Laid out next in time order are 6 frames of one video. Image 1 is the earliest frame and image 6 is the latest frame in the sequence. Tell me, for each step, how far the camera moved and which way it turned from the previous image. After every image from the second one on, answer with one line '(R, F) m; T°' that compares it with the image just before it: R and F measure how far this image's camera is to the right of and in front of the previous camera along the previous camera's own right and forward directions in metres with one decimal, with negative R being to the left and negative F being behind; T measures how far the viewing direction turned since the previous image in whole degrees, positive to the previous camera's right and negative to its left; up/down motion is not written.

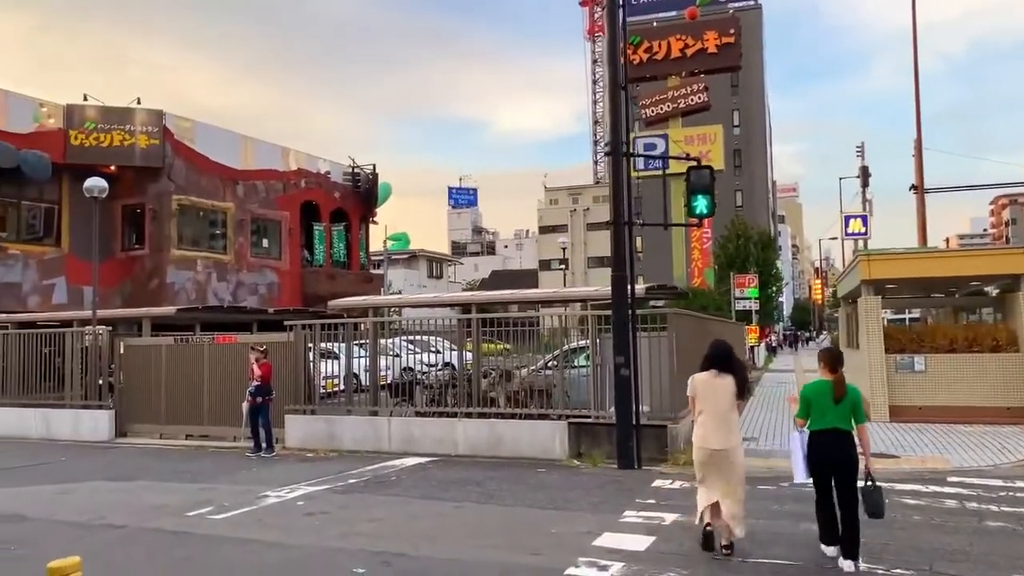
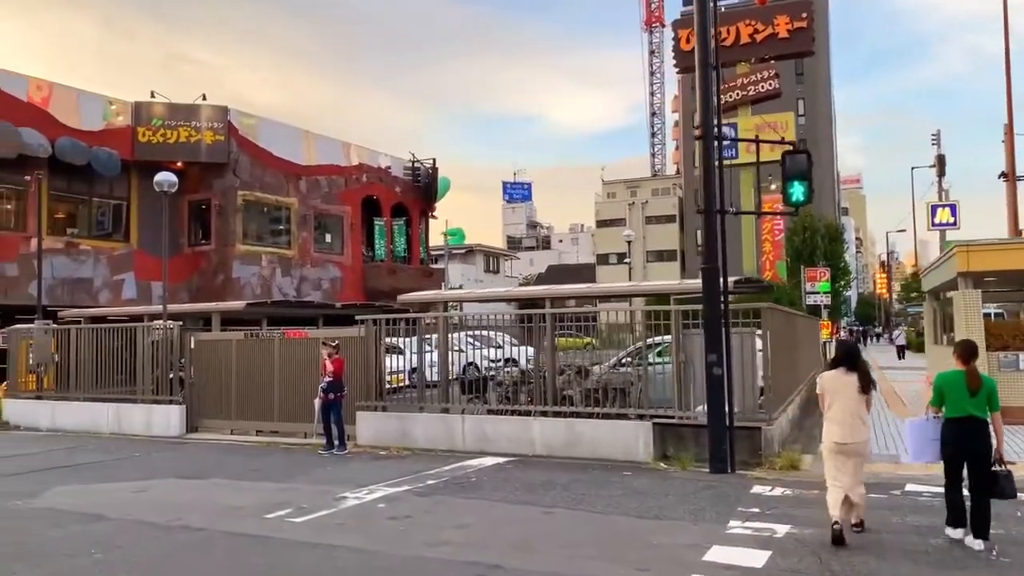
(-0.4, +0.5) m; -4°
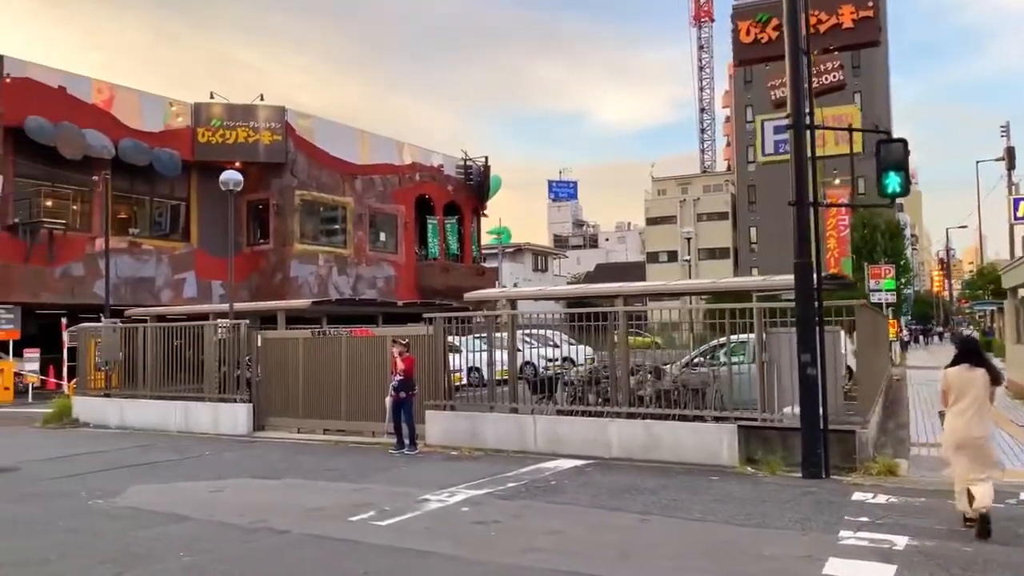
(-0.4, +0.3) m; -3°
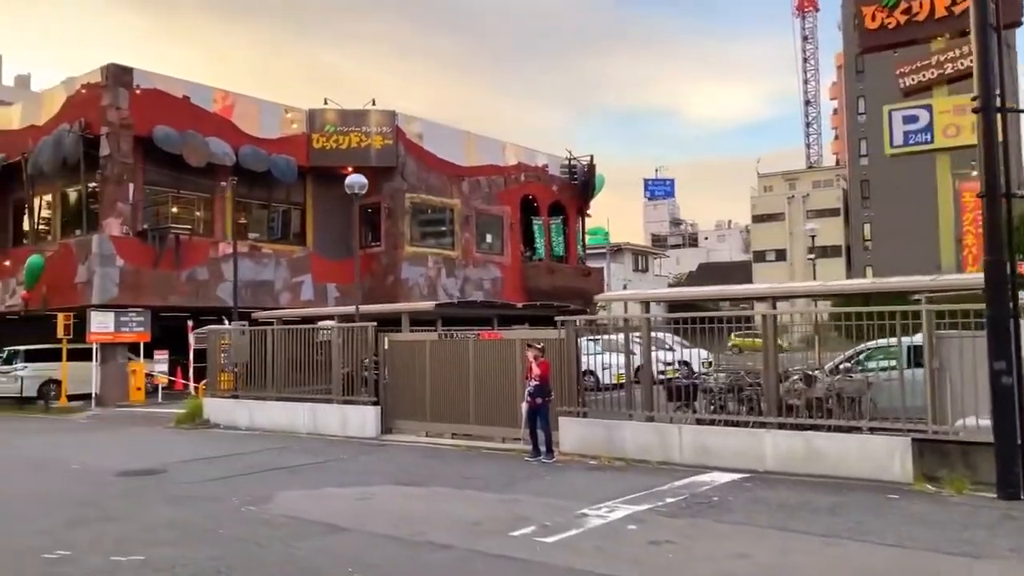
(-0.7, +0.4) m; -6°
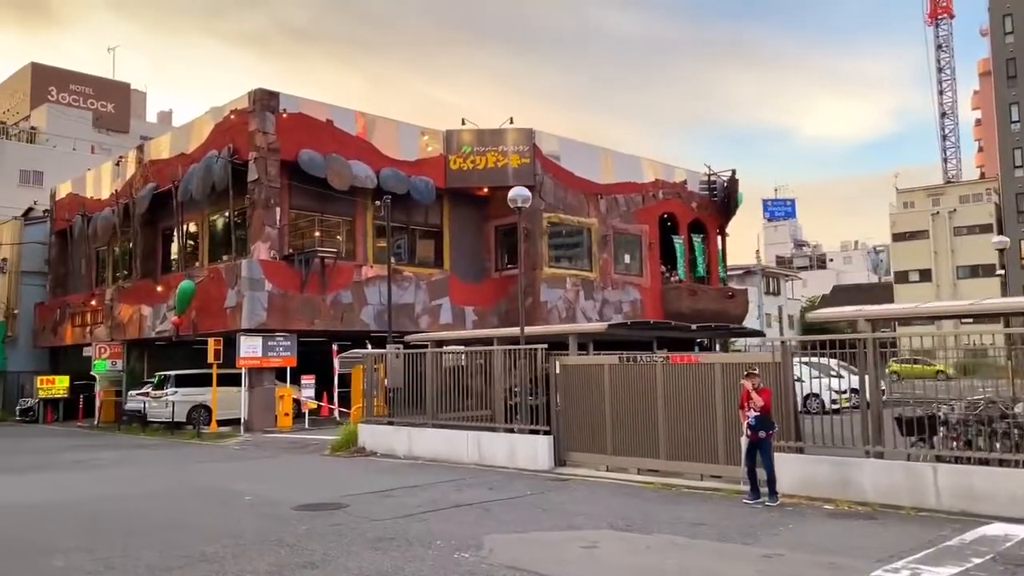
(-1.3, +1.2) m; -7°
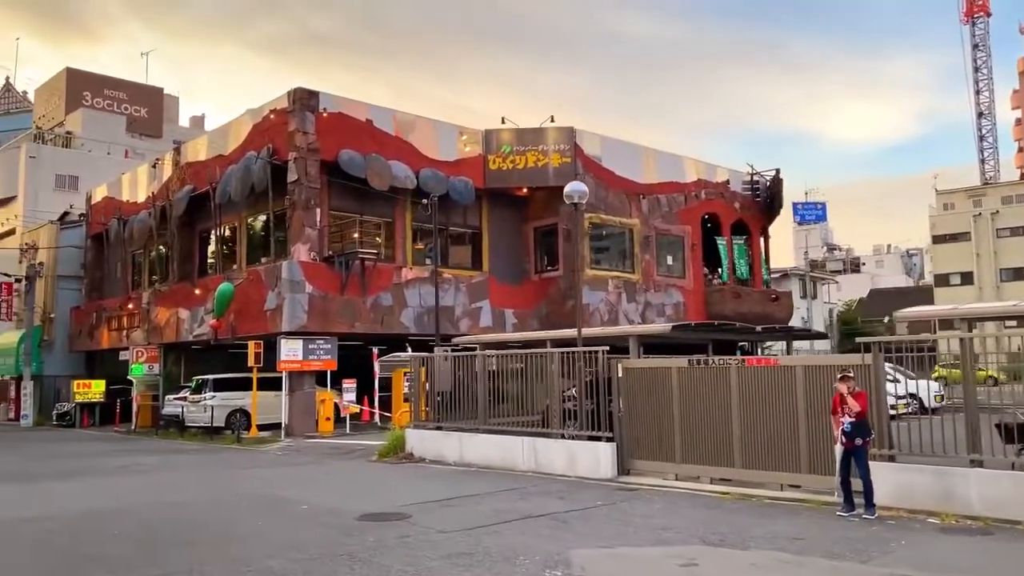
(-0.6, +0.7) m; -2°
